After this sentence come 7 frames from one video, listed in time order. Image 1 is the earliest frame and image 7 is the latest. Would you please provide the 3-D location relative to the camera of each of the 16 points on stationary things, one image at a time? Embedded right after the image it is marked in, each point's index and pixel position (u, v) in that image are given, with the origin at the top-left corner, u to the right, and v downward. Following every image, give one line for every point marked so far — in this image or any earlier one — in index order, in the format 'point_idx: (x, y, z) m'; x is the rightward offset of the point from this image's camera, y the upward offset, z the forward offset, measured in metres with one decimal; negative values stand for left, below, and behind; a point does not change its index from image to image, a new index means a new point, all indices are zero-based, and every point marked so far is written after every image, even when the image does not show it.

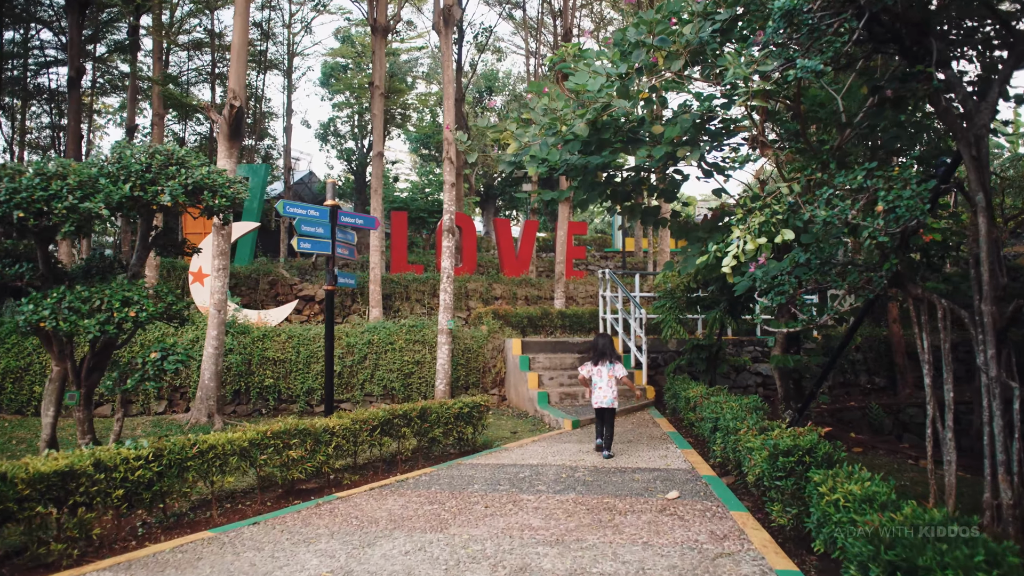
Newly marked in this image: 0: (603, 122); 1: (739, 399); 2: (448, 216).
0: (+1.0, +1.8, +7.1) m
1: (+2.3, -1.1, +6.6) m
2: (-1.0, +1.2, +10.5) m
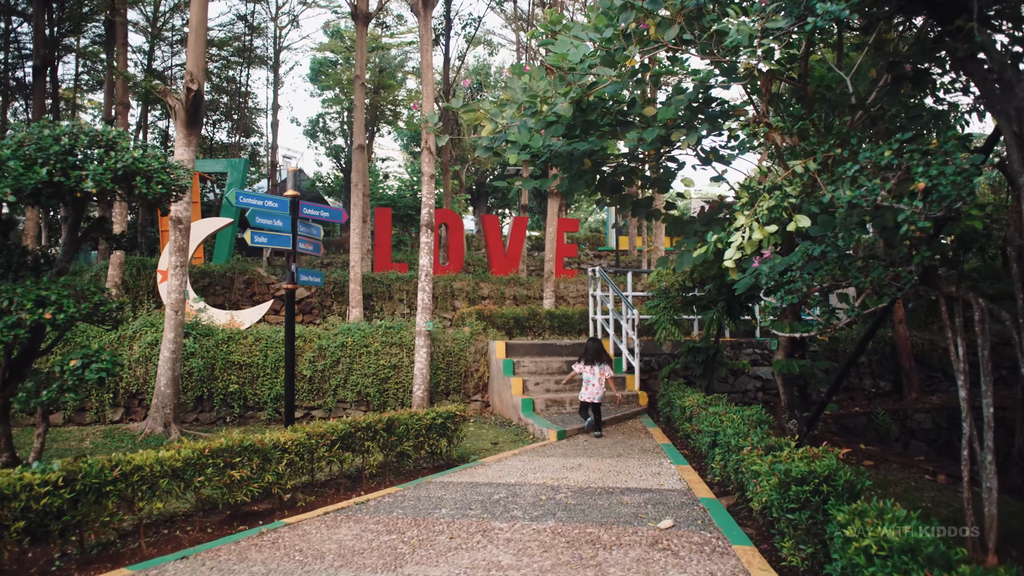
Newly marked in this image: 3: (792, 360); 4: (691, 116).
0: (+0.8, +1.8, +6.4) m
1: (+2.1, -1.1, +6.0) m
2: (-1.3, +1.2, +9.8) m
3: (+3.0, -0.8, +7.0) m
4: (+1.8, +1.7, +6.5) m
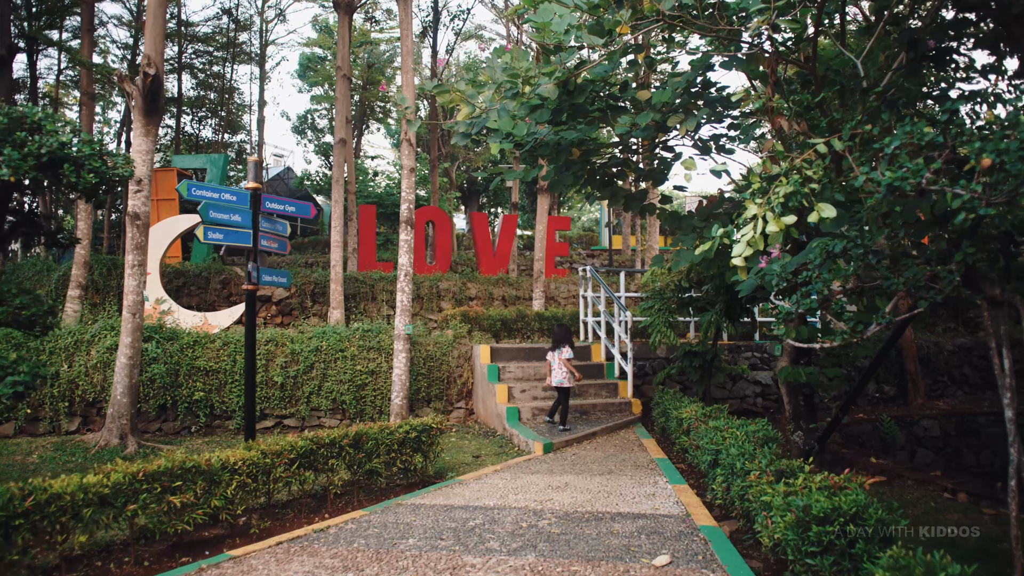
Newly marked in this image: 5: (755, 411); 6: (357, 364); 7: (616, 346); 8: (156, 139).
0: (+0.6, +1.8, +5.8) m
1: (+1.9, -1.1, +5.4) m
2: (-1.5, +1.2, +9.2) m
3: (+2.8, -0.8, +6.5) m
4: (+1.6, +1.7, +5.9) m
5: (+4.0, -2.0, +10.9) m
6: (-2.2, -1.1, +9.3) m
7: (+1.5, -0.8, +9.5) m
8: (-4.3, +1.8, +8.0) m
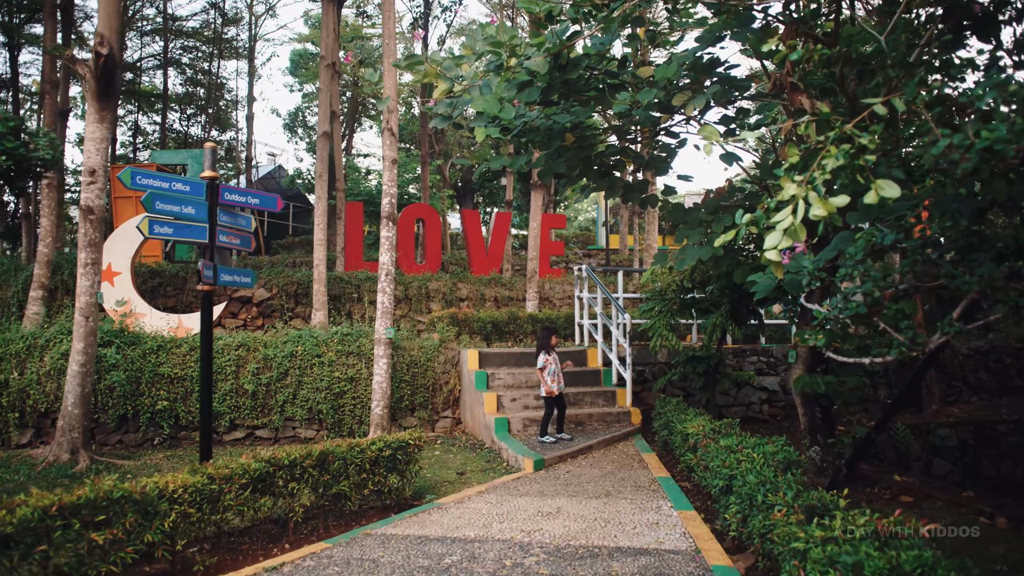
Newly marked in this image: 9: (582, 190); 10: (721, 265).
0: (+0.5, +1.8, +5.1) m
1: (+1.8, -1.1, +4.7) m
2: (-1.6, +1.2, +8.6) m
3: (+2.7, -0.8, +5.8) m
4: (+1.5, +1.7, +5.3) m
5: (+3.9, -2.0, +10.2) m
6: (-2.3, -1.1, +8.6) m
7: (+1.4, -0.8, +8.9) m
8: (-4.4, +1.8, +7.3) m
9: (+0.6, +0.9, +6.2) m
10: (+1.8, +0.2, +5.8) m
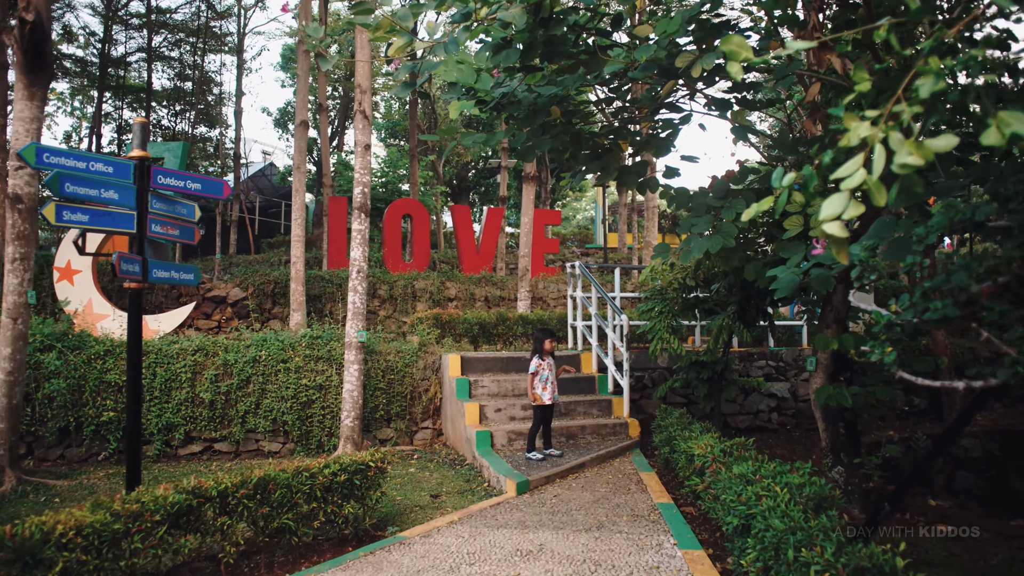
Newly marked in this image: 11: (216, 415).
0: (+0.3, +1.8, +4.3) m
1: (+1.6, -1.1, +3.9) m
2: (-1.8, +1.2, +7.8) m
3: (+2.5, -0.8, +5.0) m
4: (+1.3, +1.7, +4.5) m
5: (+3.7, -2.0, +9.4) m
6: (-2.5, -1.1, +7.8) m
7: (+1.2, -0.8, +8.1) m
8: (-4.6, +1.8, +6.5) m
9: (+0.5, +0.9, +5.4) m
10: (+1.7, +0.2, +5.0) m
11: (-3.5, -1.5, +7.7) m
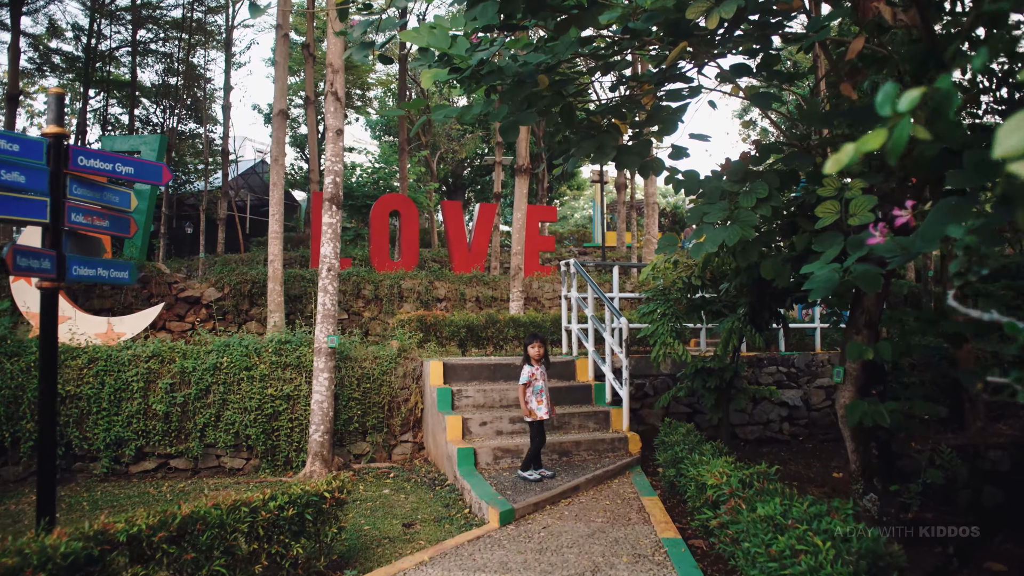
0: (+0.2, +1.8, +3.6) m
1: (+1.5, -1.1, +3.2) m
2: (-1.9, +1.2, +7.0) m
3: (+2.4, -0.8, +4.3) m
4: (+1.2, +1.7, +3.7) m
5: (+3.5, -2.0, +8.7) m
6: (-2.6, -1.1, +7.1) m
7: (+1.1, -0.8, +7.3) m
8: (-4.8, +1.8, +5.7) m
9: (+0.3, +0.9, +4.6) m
10: (+1.5, +0.2, +4.3) m
11: (-3.6, -1.5, +7.0) m
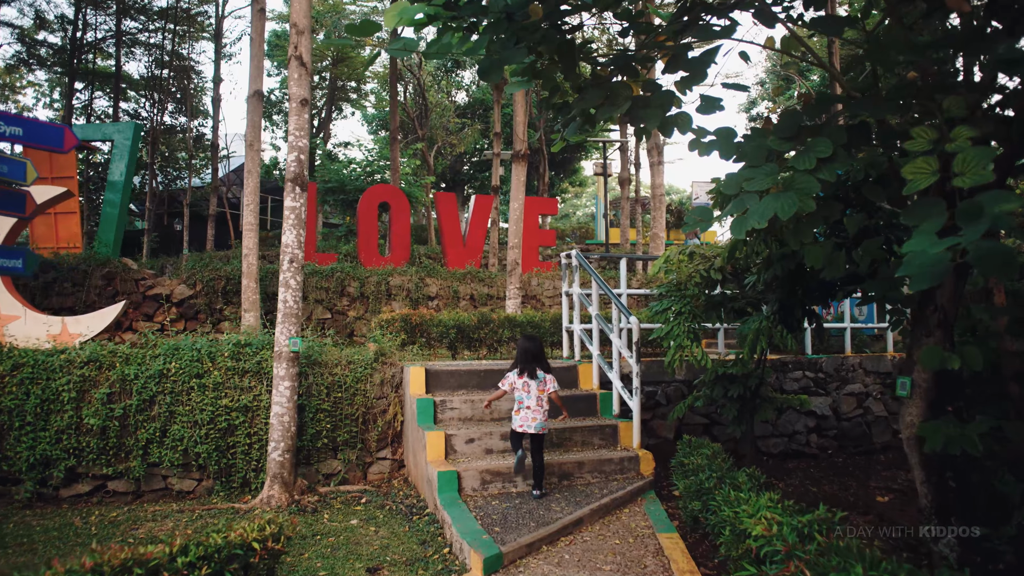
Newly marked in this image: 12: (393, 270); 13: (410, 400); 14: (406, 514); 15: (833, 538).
0: (+0.1, +1.9, +2.6) m
1: (+1.4, -1.0, +2.2) m
2: (-2.0, +1.2, +6.1) m
3: (+2.3, -0.7, +3.3) m
4: (+1.1, +1.8, +2.8) m
5: (+3.5, -2.0, +7.7) m
6: (-2.7, -1.0, +6.1) m
7: (+1.0, -0.8, +6.4) m
8: (-4.8, +1.9, +4.8) m
9: (+0.3, +1.0, +3.7) m
10: (+1.5, +0.3, +3.3) m
11: (-3.7, -1.4, +6.0) m
12: (-2.1, +0.3, +11.6) m
13: (-1.0, -1.1, +6.2) m
14: (-0.9, -1.9, +5.4) m
15: (+1.4, -1.1, +2.9) m
